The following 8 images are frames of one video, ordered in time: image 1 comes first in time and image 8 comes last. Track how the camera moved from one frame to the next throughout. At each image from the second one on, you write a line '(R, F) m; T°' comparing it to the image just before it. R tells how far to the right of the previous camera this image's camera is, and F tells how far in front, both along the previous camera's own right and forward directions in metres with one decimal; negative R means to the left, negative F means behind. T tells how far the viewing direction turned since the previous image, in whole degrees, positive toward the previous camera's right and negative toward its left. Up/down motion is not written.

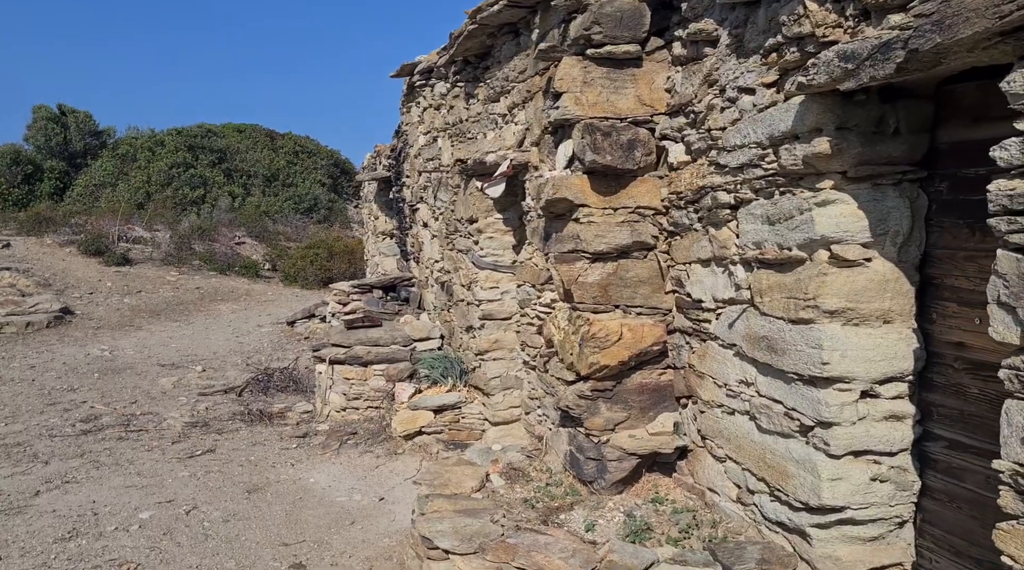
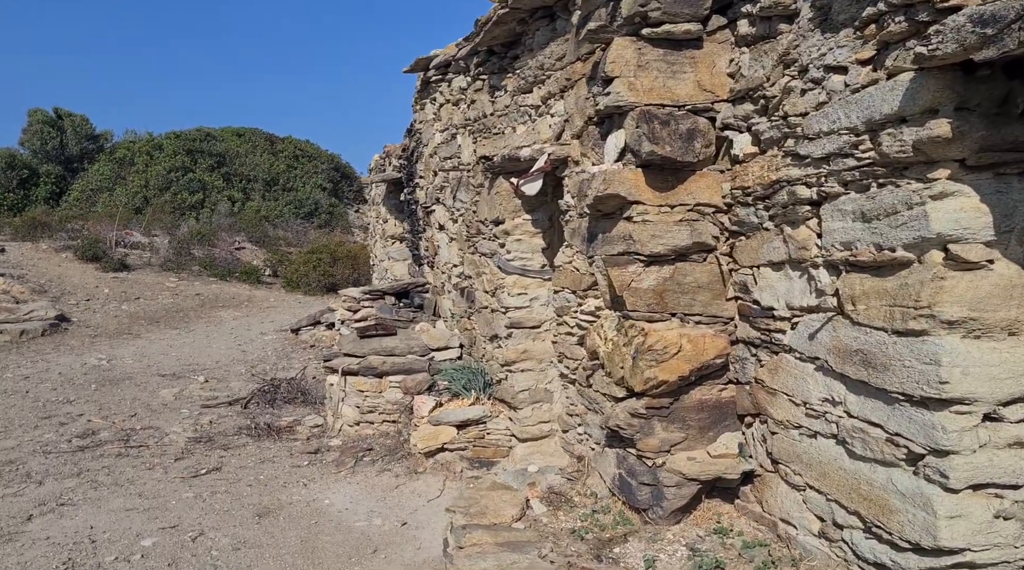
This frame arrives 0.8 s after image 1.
(-0.2, +0.4) m; 0°
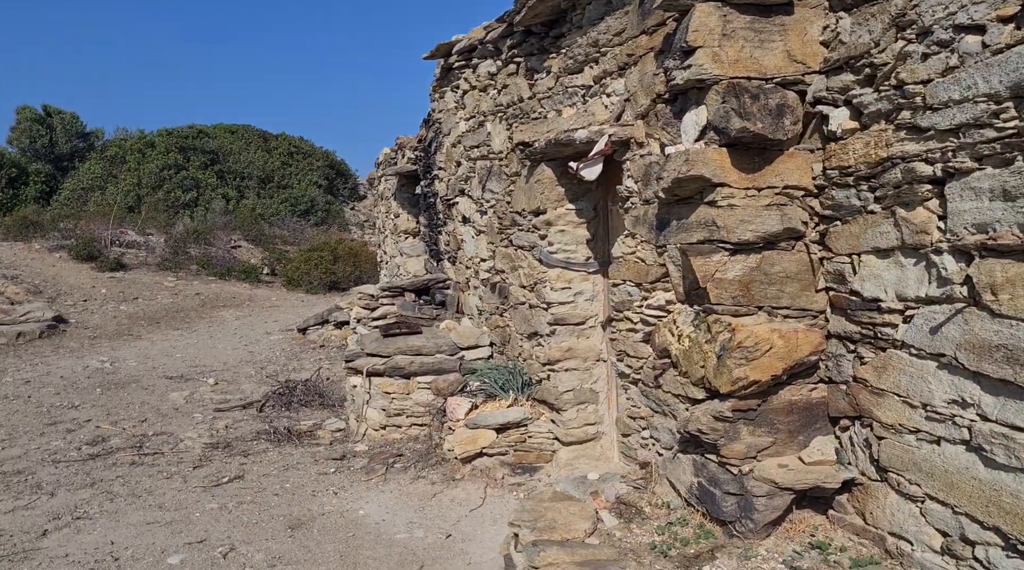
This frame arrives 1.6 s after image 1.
(-0.4, +0.4) m; +1°
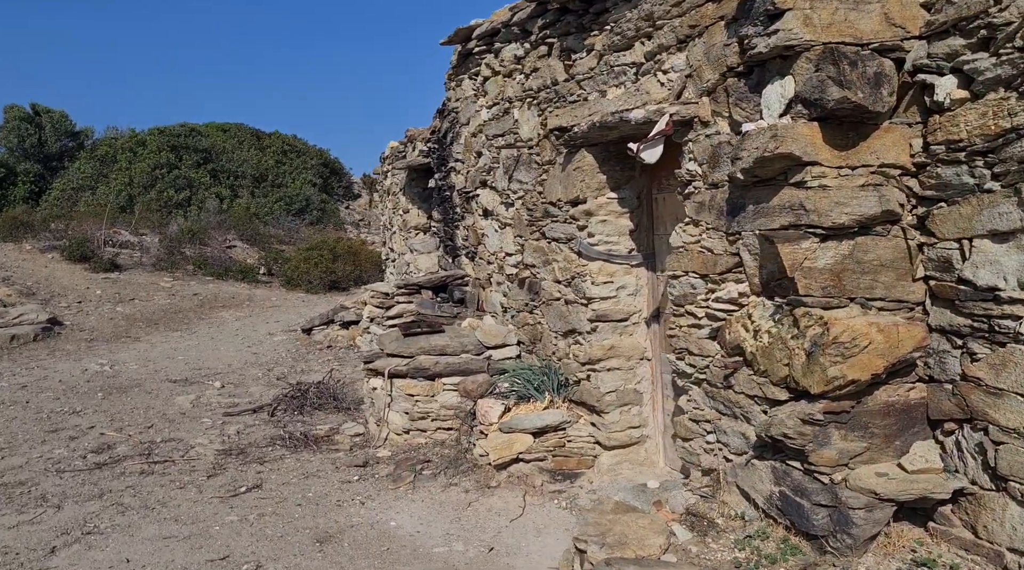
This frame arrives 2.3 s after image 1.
(-0.3, +0.3) m; +1°
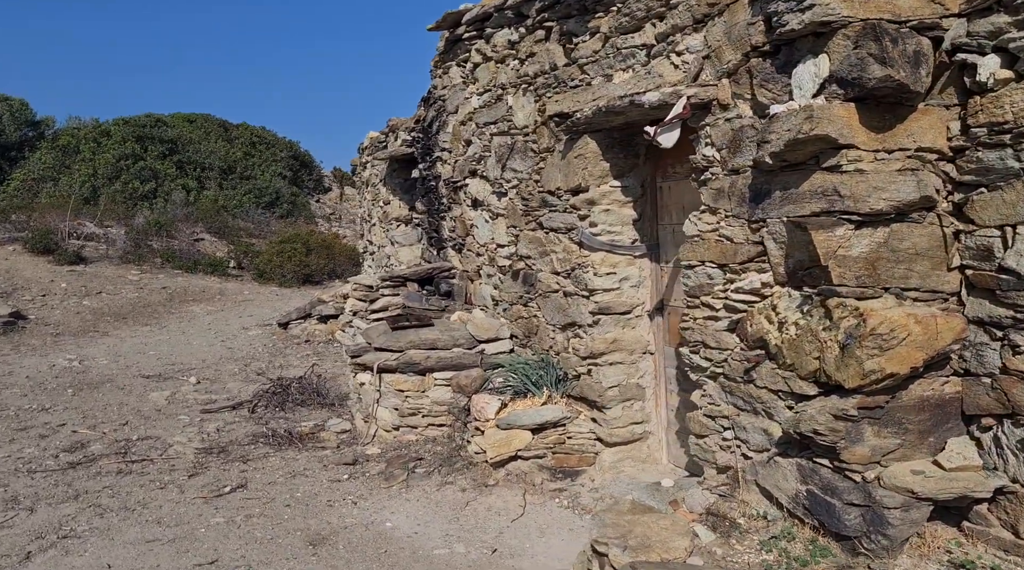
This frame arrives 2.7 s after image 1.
(-0.2, +0.2) m; +2°
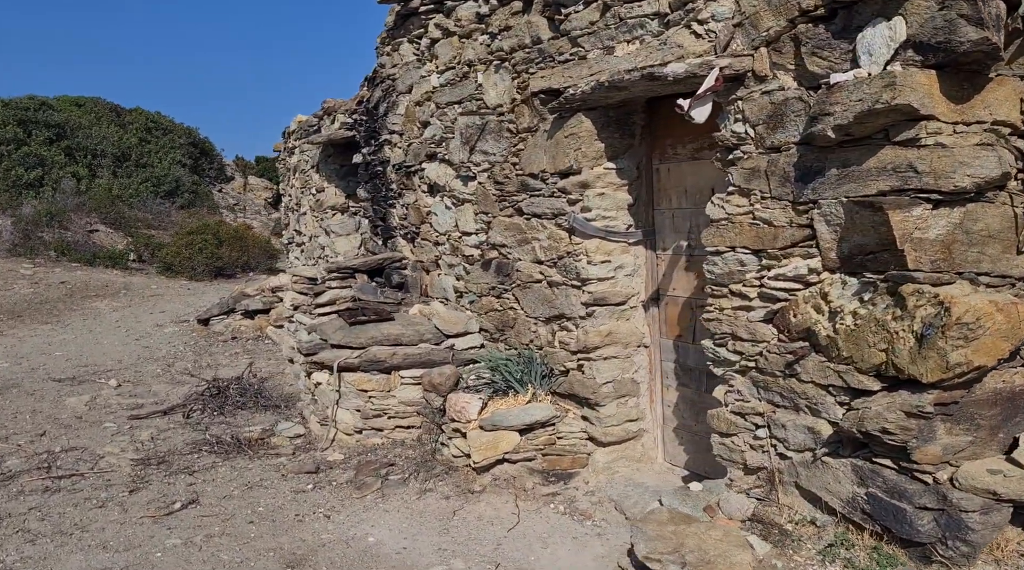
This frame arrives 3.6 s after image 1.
(-0.5, +0.4) m; +7°
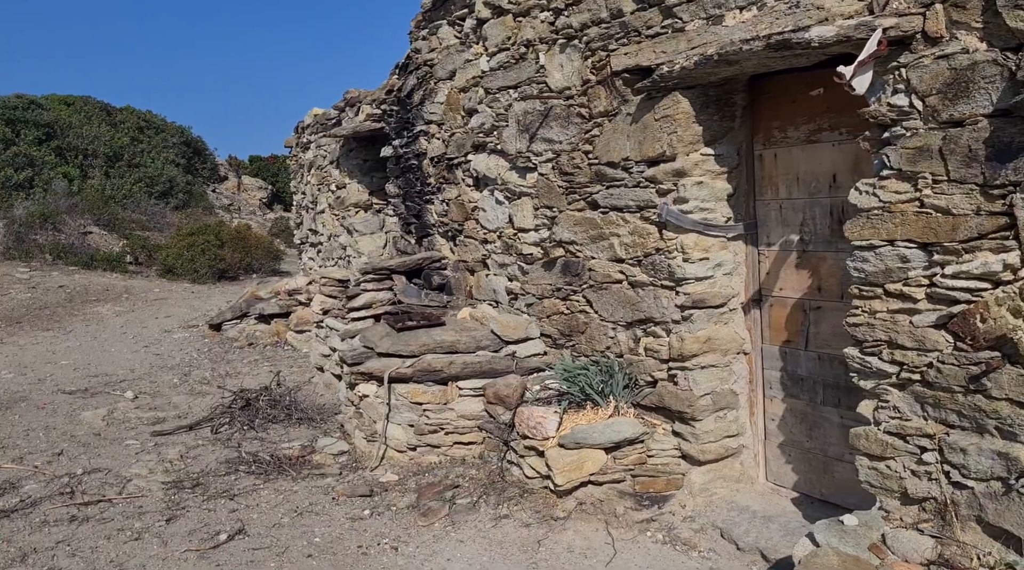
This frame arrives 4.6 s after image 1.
(-0.5, +0.5) m; +1°
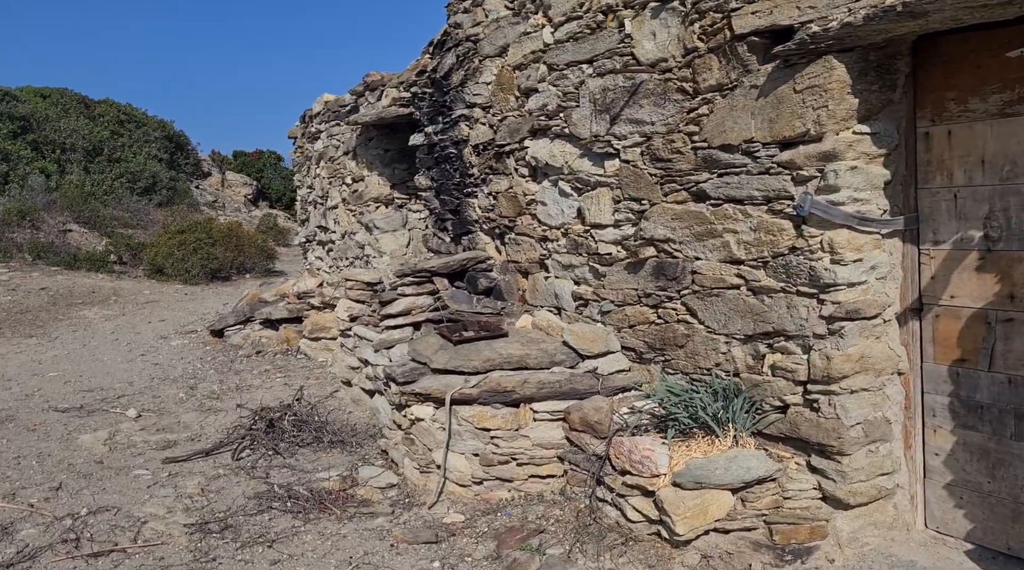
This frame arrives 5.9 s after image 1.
(-0.6, +0.8) m; +1°
